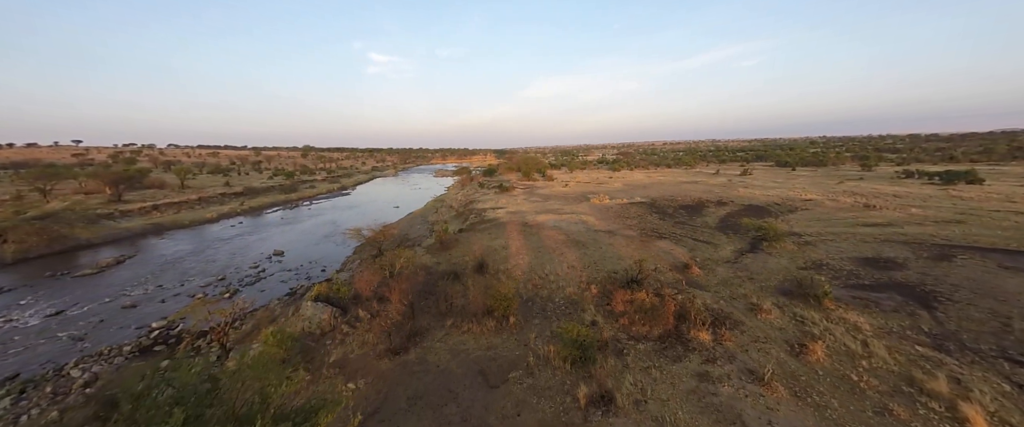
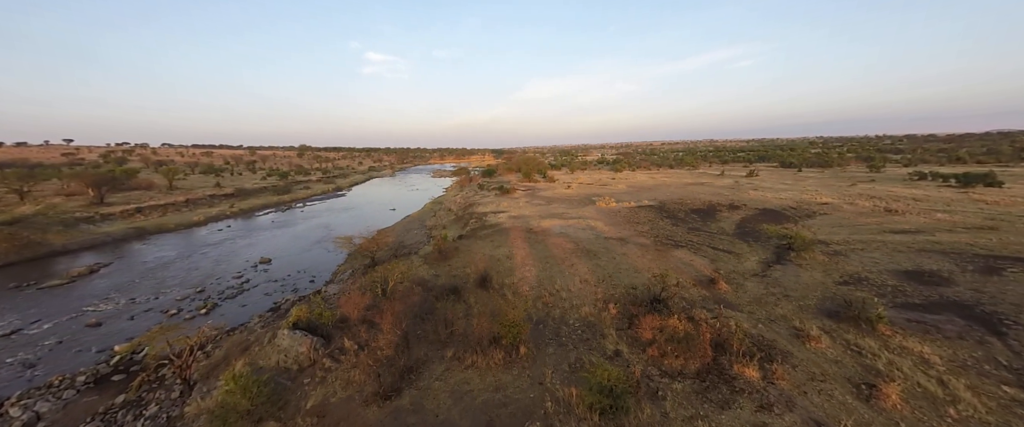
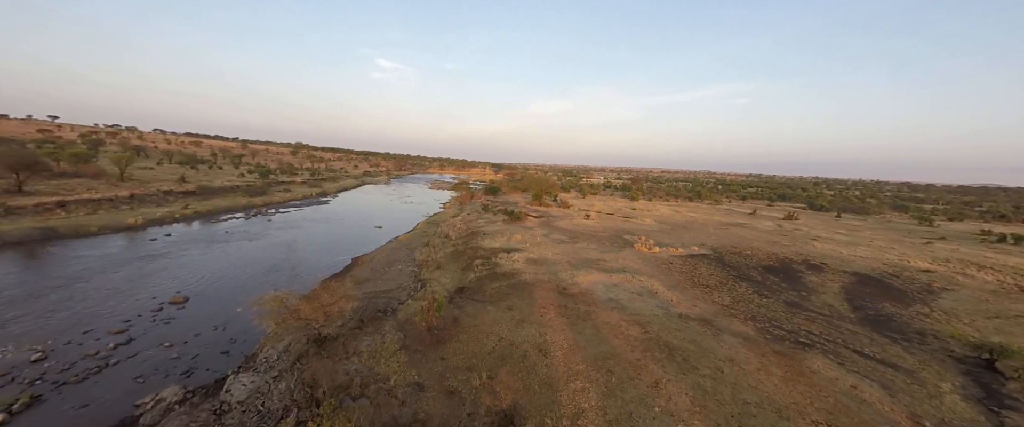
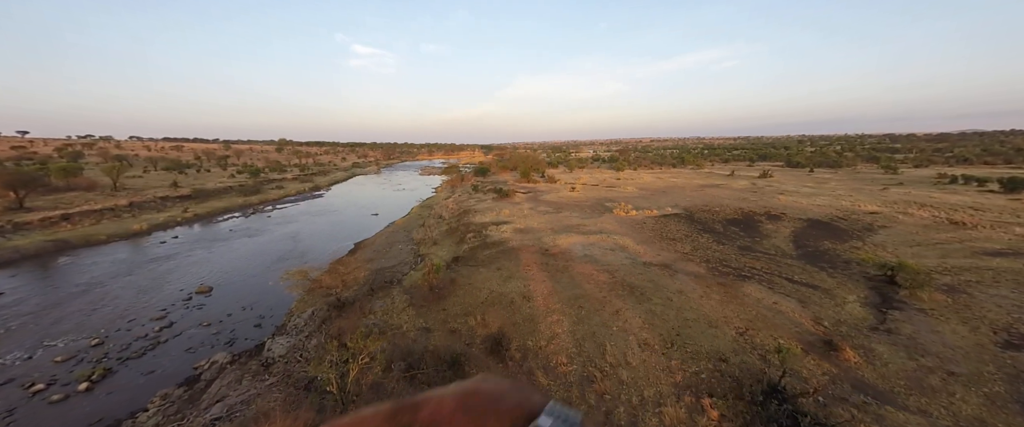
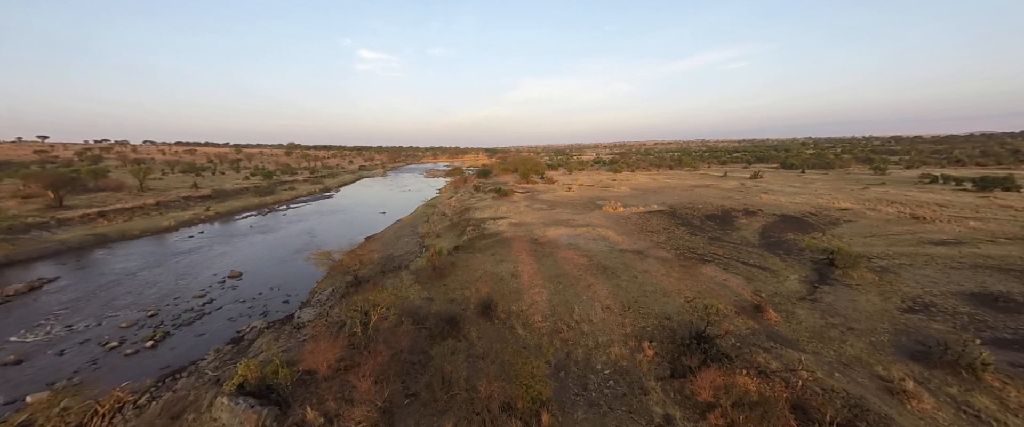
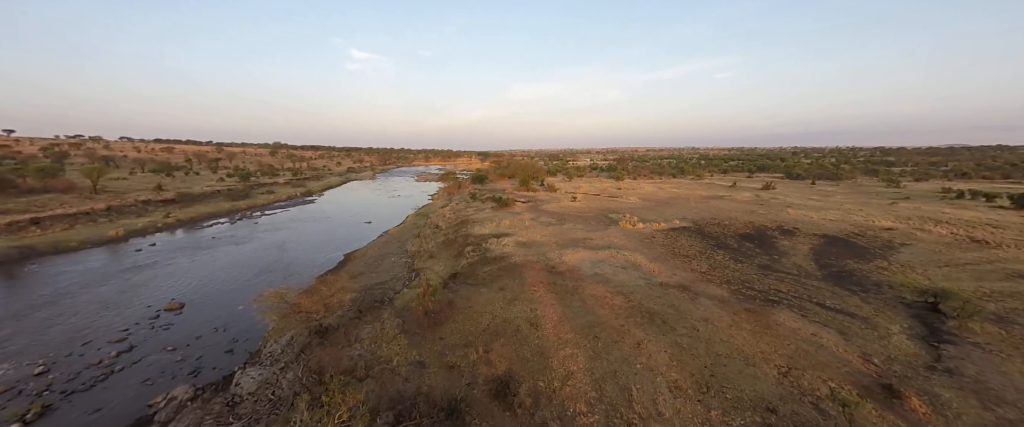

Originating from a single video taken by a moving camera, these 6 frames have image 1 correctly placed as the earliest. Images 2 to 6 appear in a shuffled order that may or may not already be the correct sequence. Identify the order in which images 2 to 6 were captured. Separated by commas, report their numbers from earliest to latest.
2, 5, 4, 6, 3
